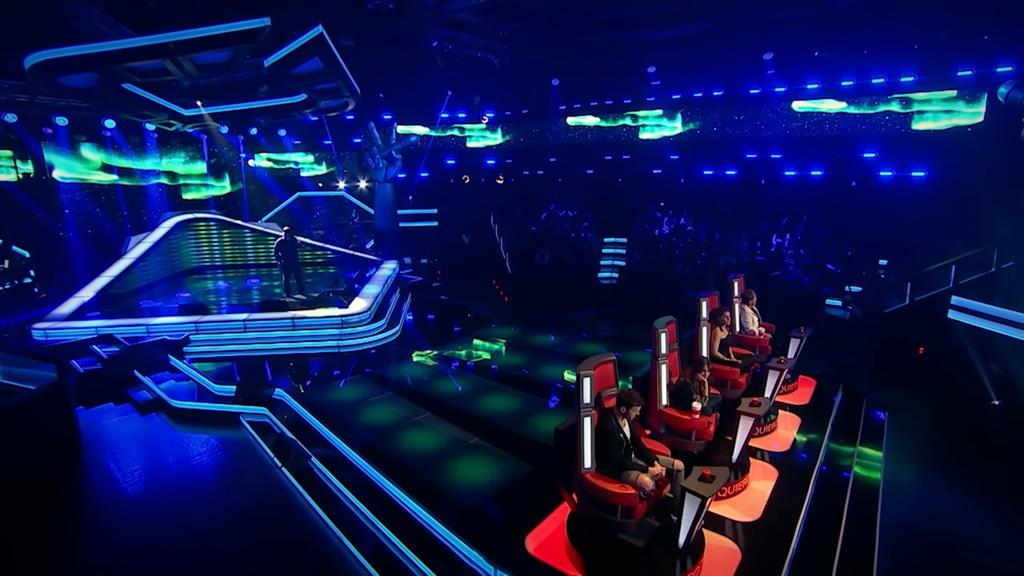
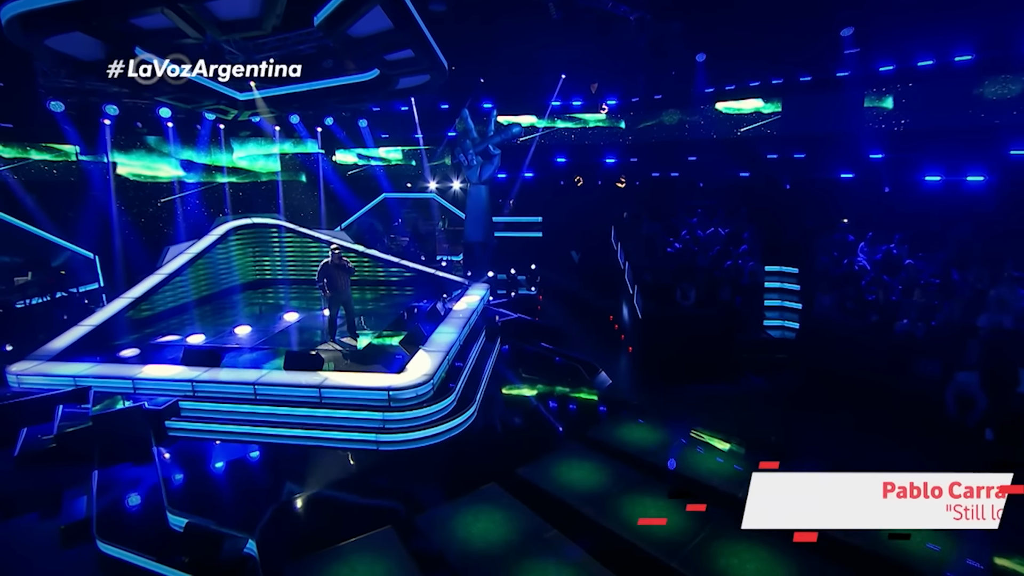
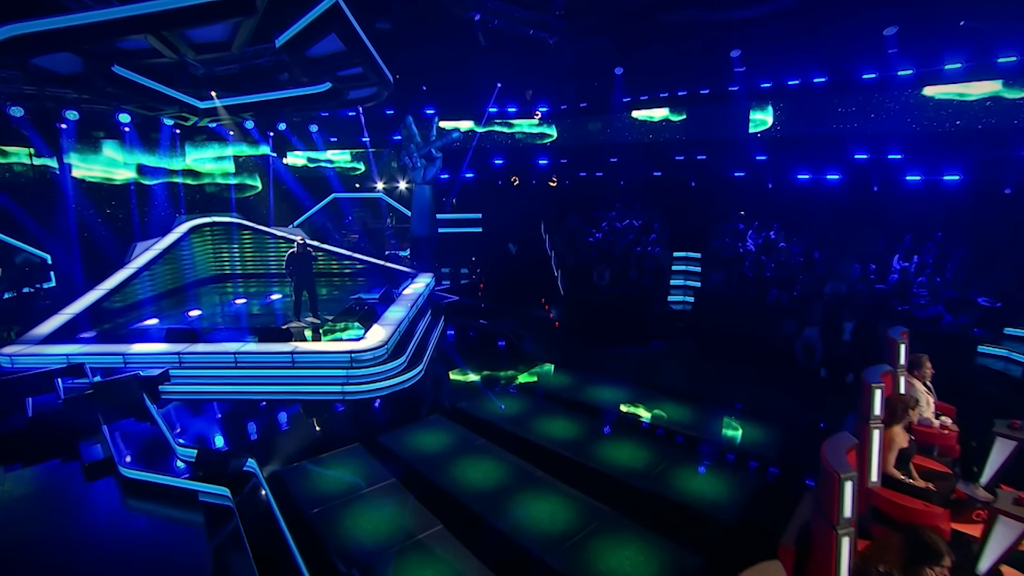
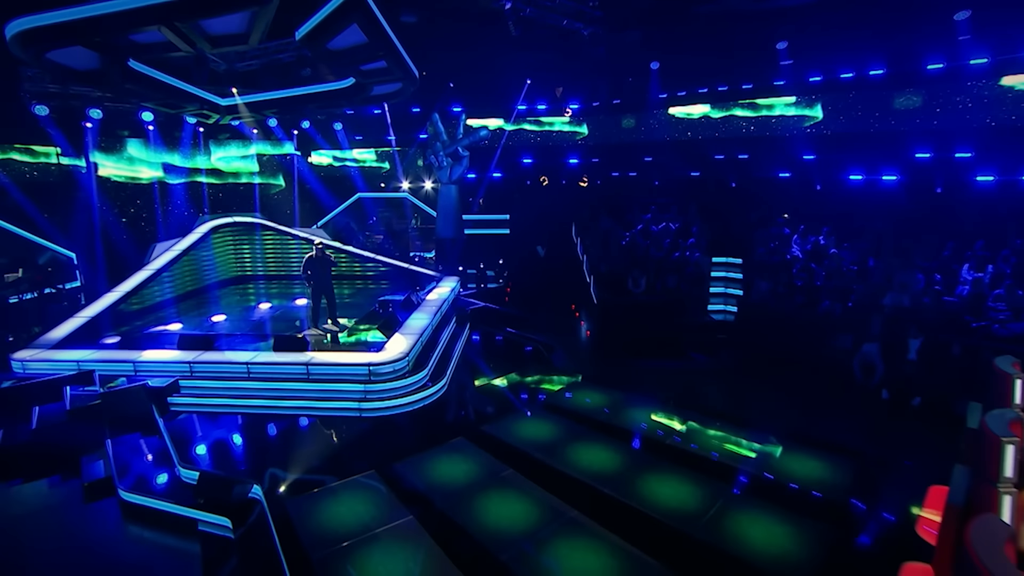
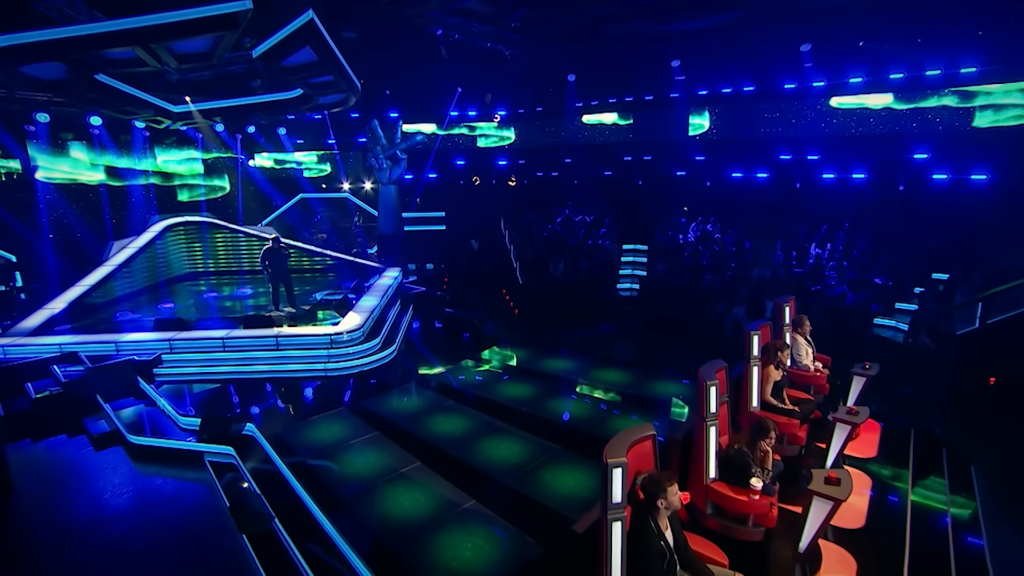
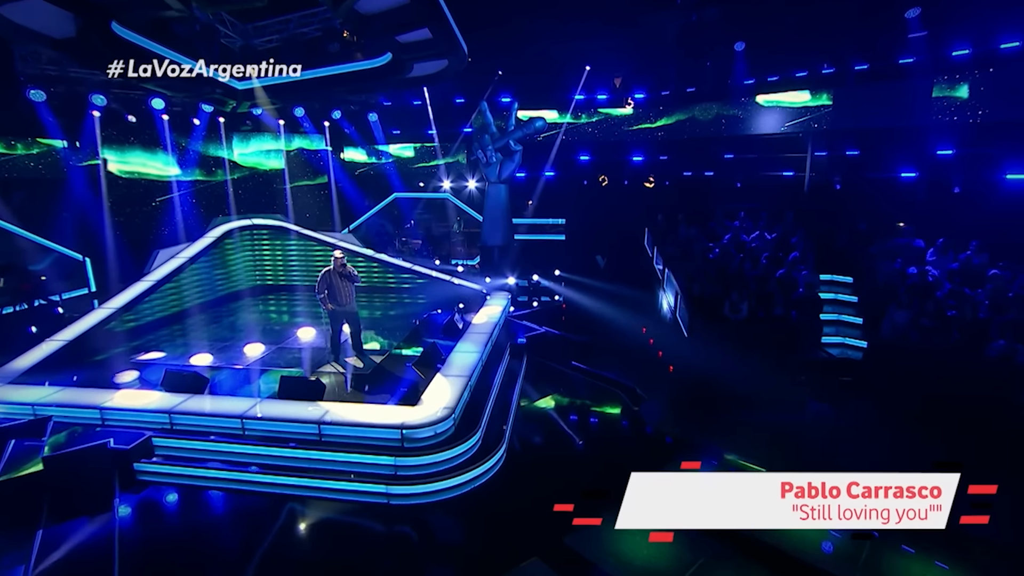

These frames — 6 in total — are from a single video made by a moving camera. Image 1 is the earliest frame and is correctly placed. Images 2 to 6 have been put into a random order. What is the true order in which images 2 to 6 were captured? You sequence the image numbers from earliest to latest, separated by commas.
5, 3, 4, 2, 6
